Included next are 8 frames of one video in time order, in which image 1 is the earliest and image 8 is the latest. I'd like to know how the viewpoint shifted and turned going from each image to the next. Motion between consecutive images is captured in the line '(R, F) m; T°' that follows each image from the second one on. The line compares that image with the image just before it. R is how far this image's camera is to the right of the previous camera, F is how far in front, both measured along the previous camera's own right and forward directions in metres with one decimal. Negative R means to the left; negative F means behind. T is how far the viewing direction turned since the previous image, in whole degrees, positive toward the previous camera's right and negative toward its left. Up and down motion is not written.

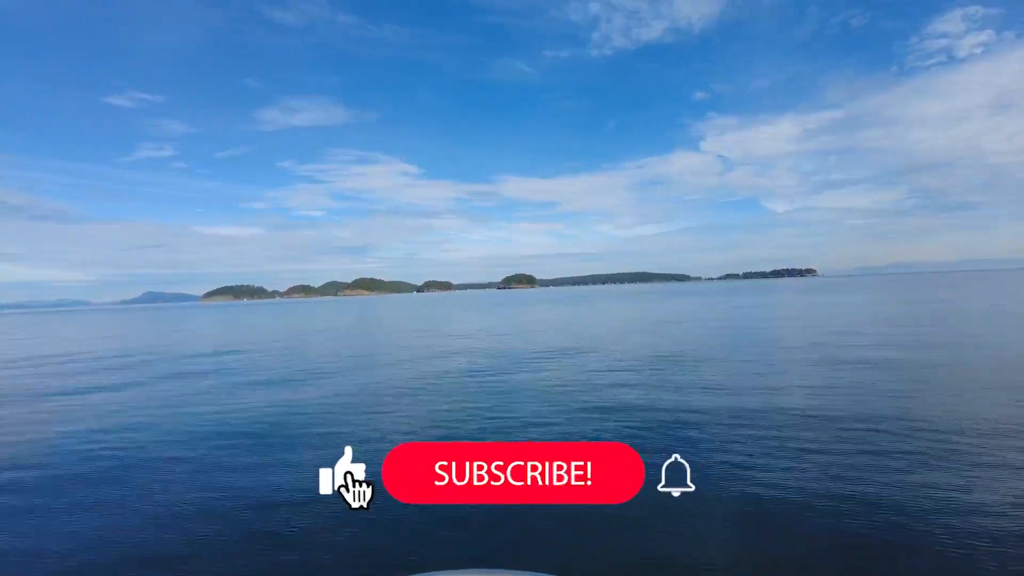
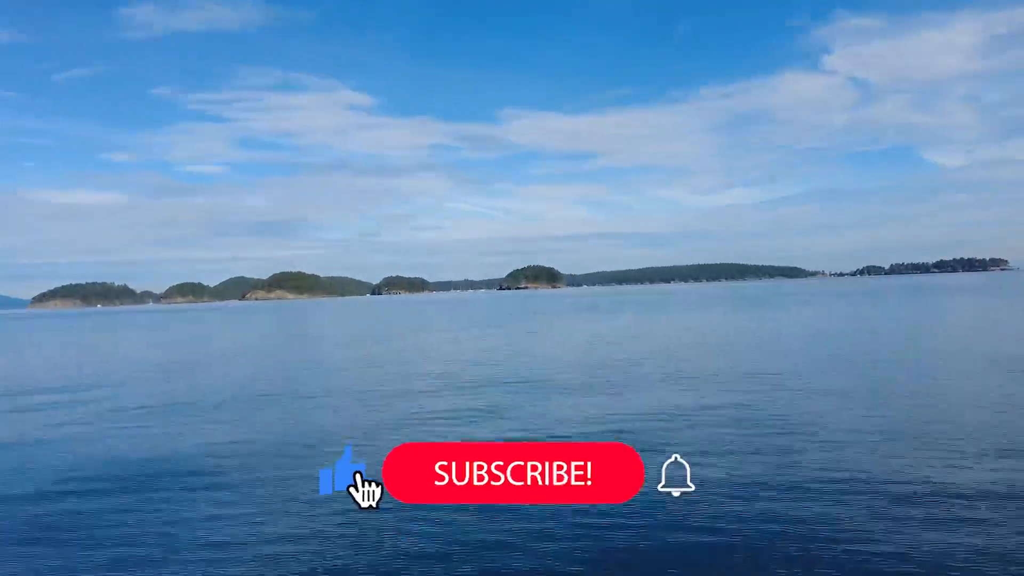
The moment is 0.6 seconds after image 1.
(+1.5, +0.2) m; -8°
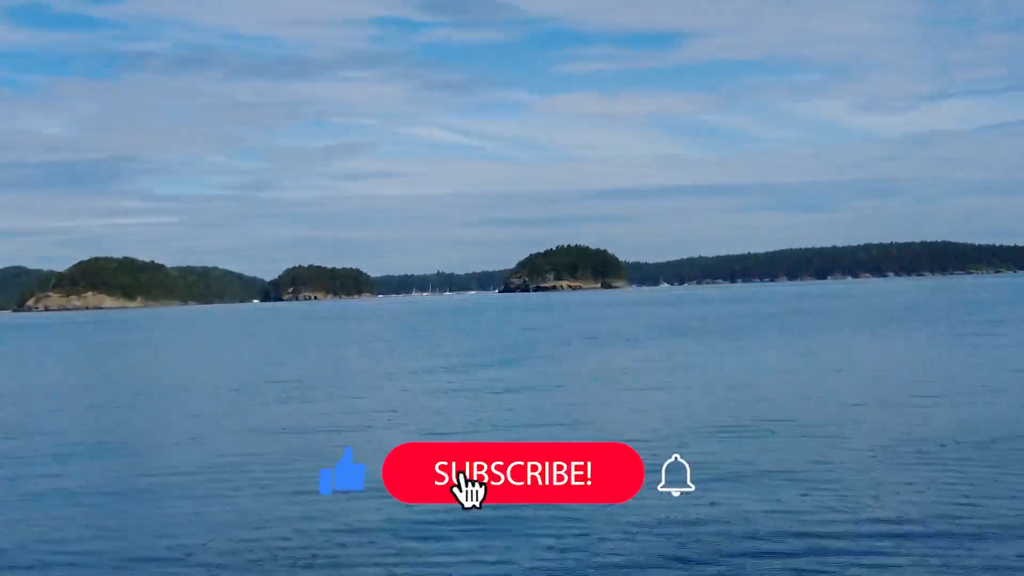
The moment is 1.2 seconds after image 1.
(-1.4, +0.1) m; +7°
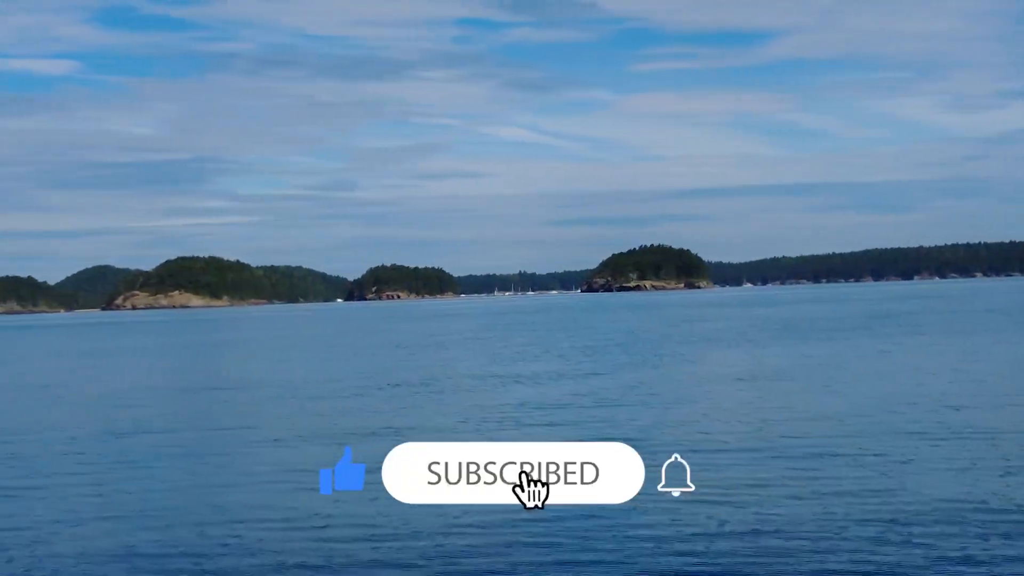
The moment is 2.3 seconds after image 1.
(+0.7, -0.1) m; -4°
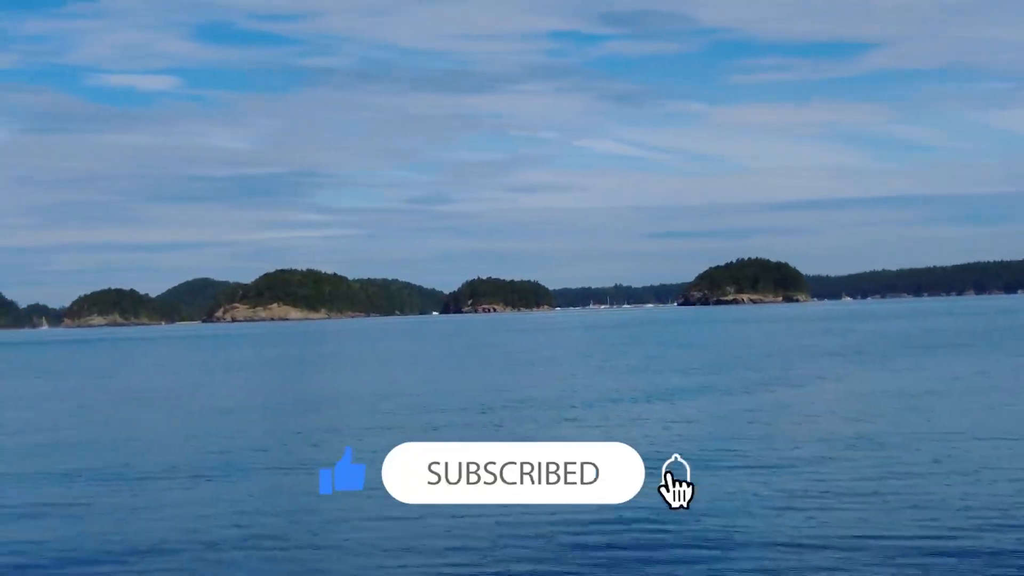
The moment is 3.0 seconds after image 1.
(+0.7, 0.0) m; -4°
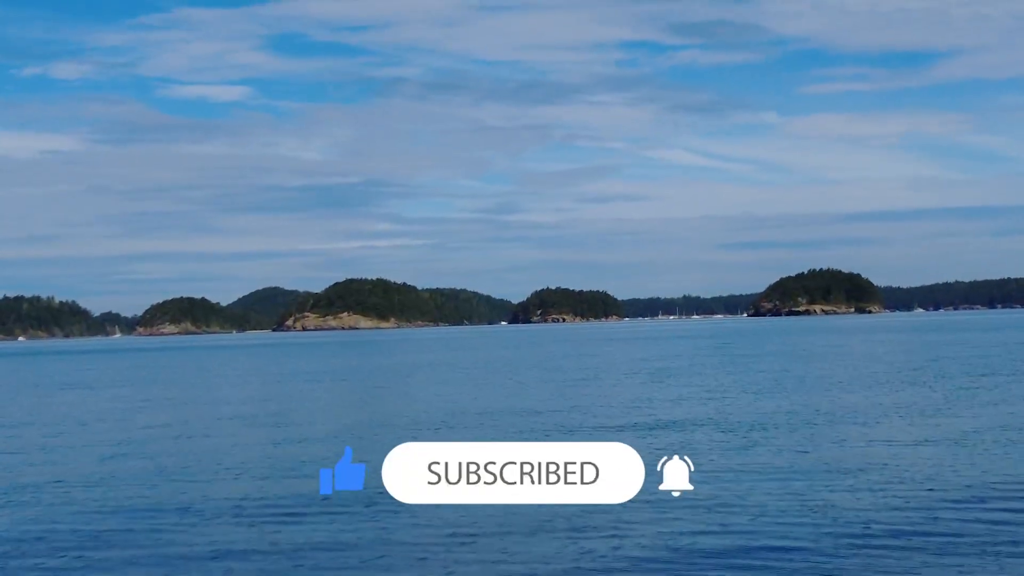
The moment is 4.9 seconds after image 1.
(+0.5, 0.0) m; -3°
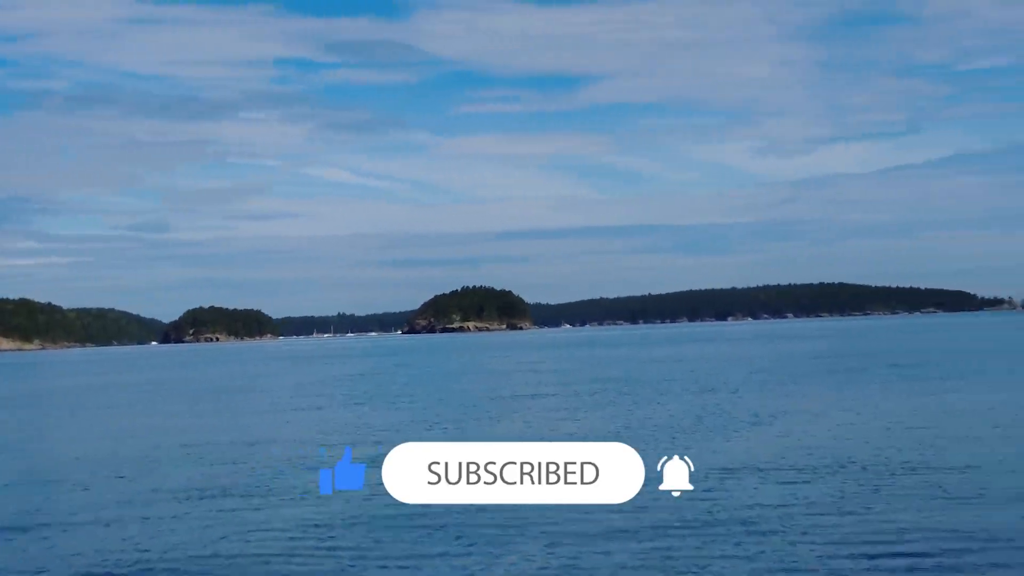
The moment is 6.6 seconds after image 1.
(-2.5, +0.6) m; +14°
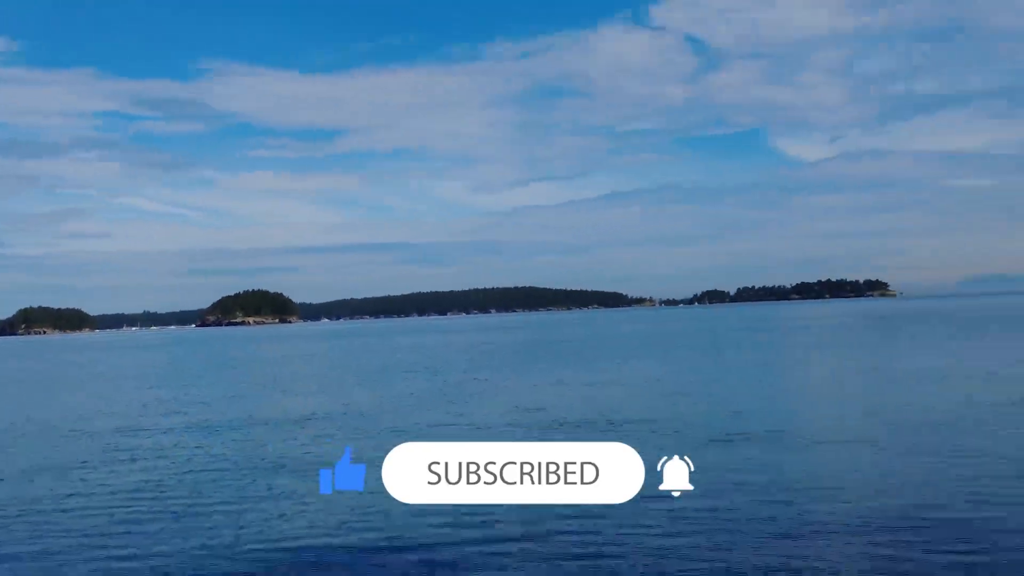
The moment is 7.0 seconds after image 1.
(+1.5, -0.1) m; -8°
